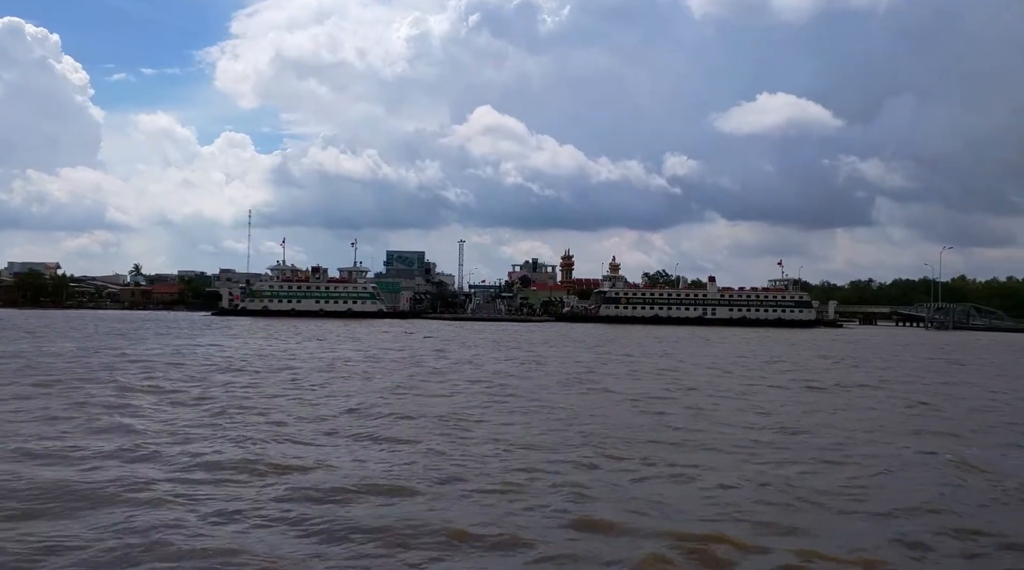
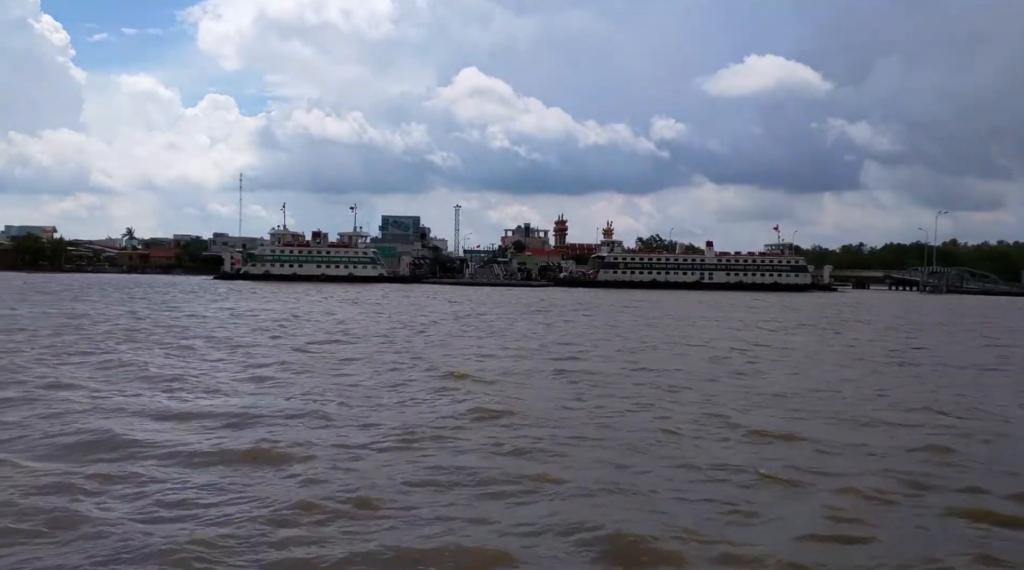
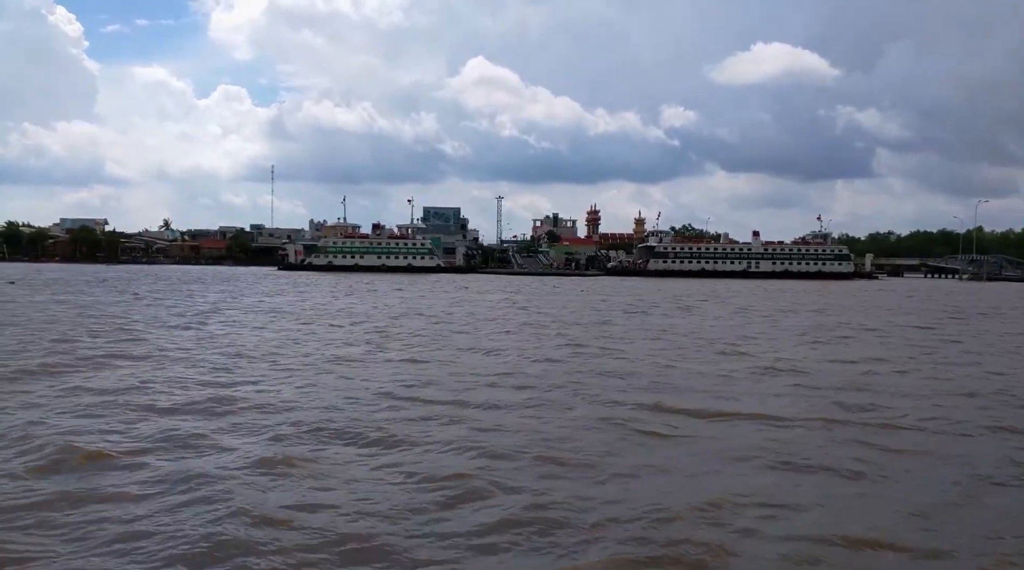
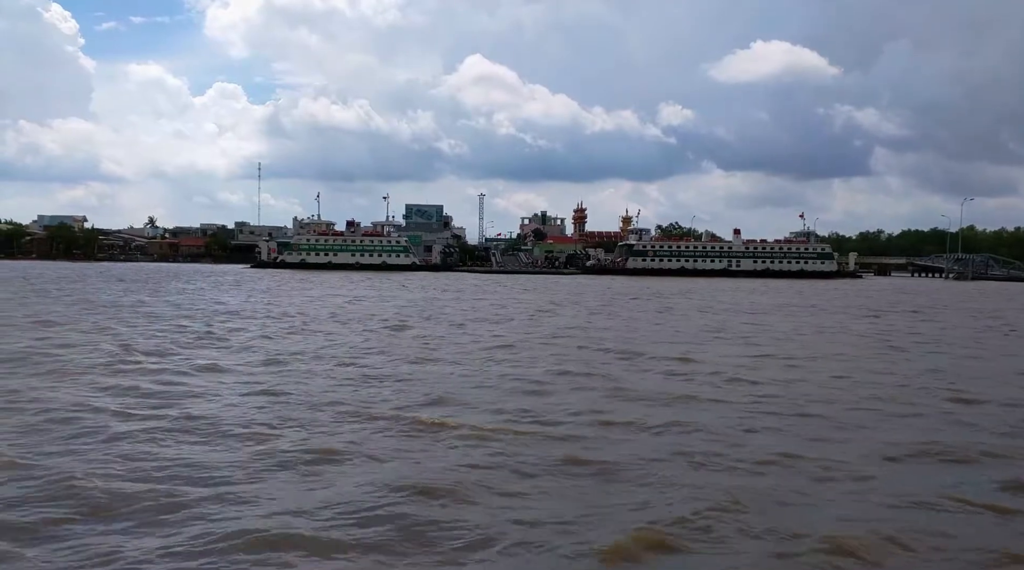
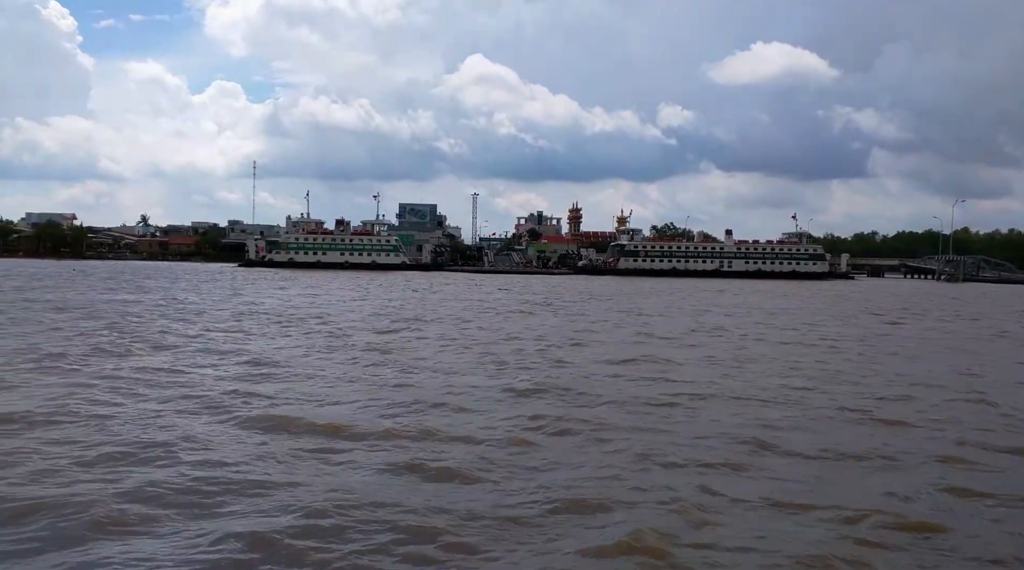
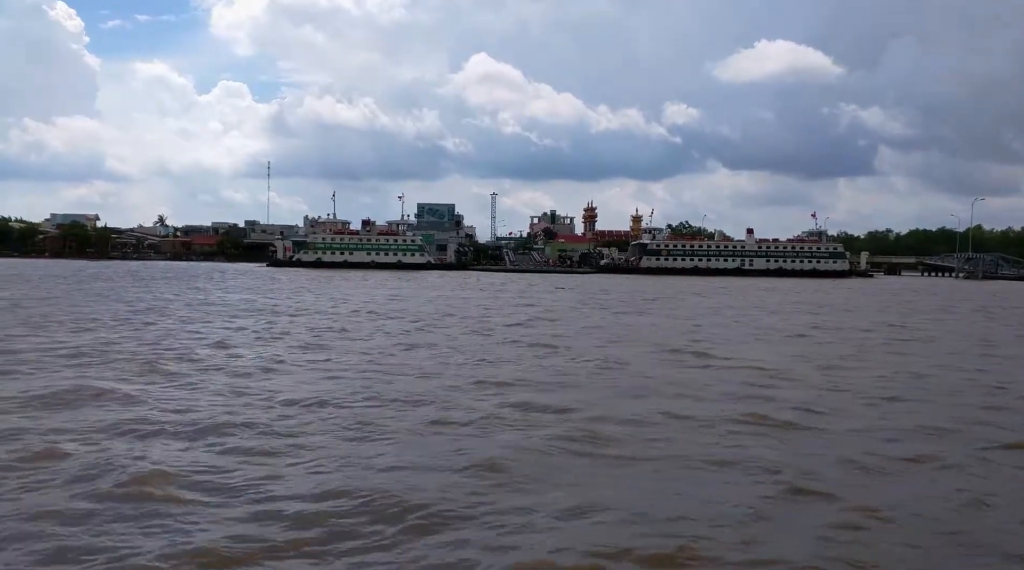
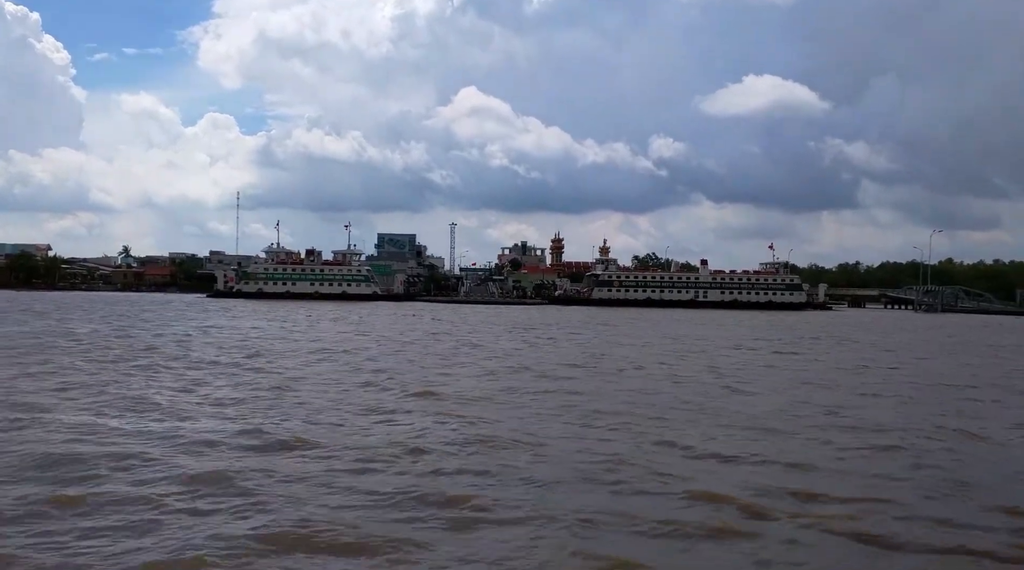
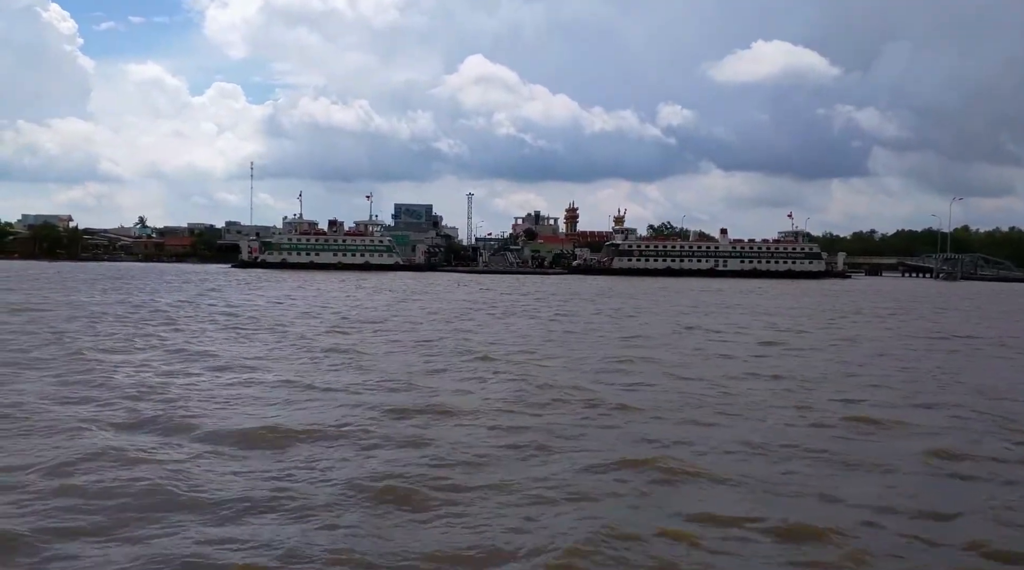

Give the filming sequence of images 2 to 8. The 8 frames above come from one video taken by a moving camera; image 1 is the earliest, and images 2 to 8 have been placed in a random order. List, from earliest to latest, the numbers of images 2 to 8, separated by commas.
7, 2, 8, 5, 4, 6, 3
